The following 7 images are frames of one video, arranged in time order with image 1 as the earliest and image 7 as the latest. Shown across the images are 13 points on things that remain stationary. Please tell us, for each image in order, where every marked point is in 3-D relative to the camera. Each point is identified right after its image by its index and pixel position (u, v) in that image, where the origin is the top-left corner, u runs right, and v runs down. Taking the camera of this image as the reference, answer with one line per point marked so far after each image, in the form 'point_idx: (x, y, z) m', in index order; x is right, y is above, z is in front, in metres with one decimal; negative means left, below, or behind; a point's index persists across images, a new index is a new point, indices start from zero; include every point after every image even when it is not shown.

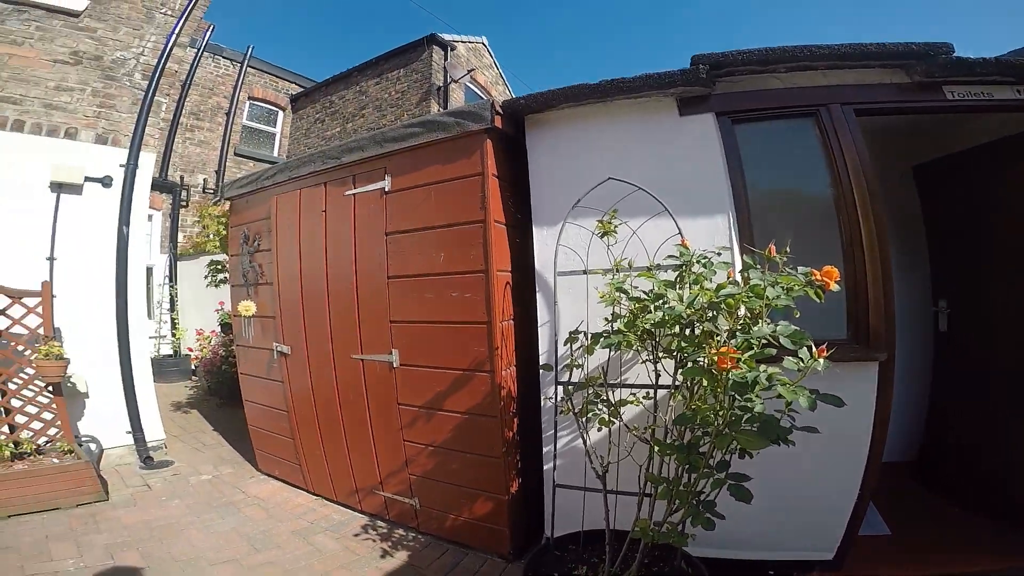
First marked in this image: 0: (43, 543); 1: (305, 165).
0: (-2.3, -1.4, +2.4) m
1: (-1.1, +0.6, +2.7) m
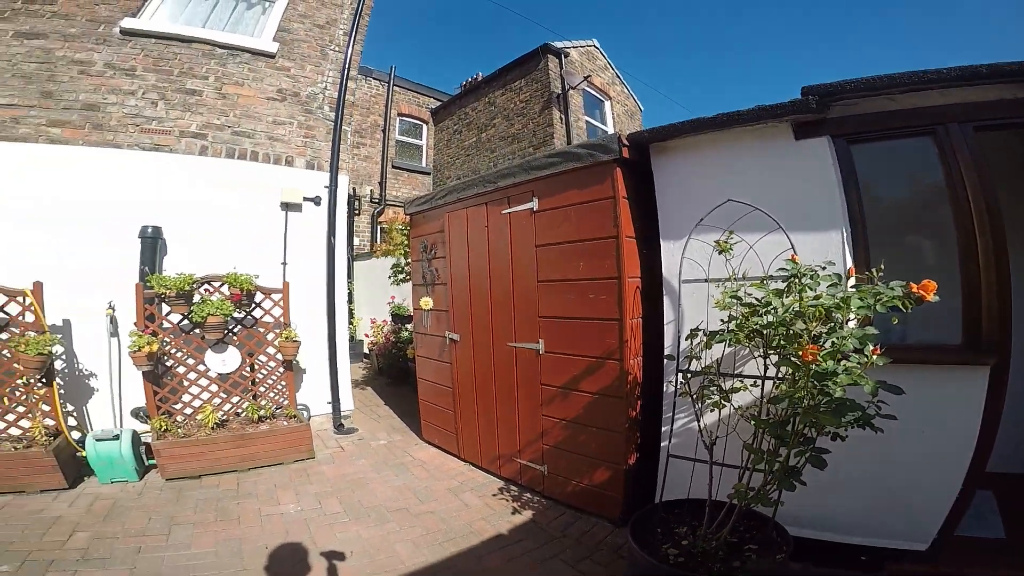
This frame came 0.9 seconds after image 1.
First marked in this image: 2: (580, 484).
0: (-1.6, -1.3, +3.4) m
1: (-0.3, +0.6, +3.3) m
2: (+0.3, -1.1, +2.7) m
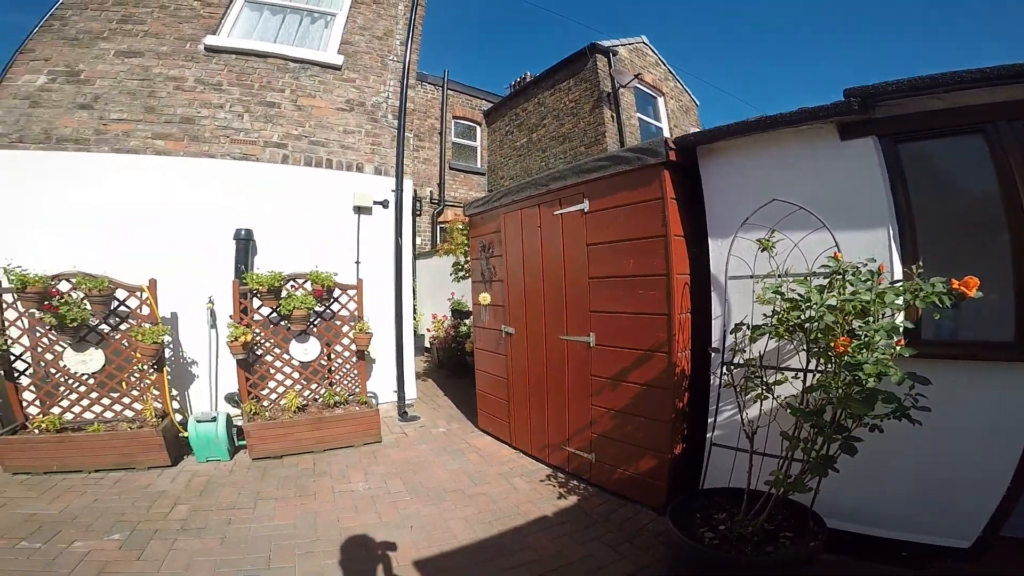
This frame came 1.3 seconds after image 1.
0: (-1.2, -1.3, +3.7) m
1: (+0.1, +0.7, +3.5) m
2: (+0.6, -1.0, +2.8) m
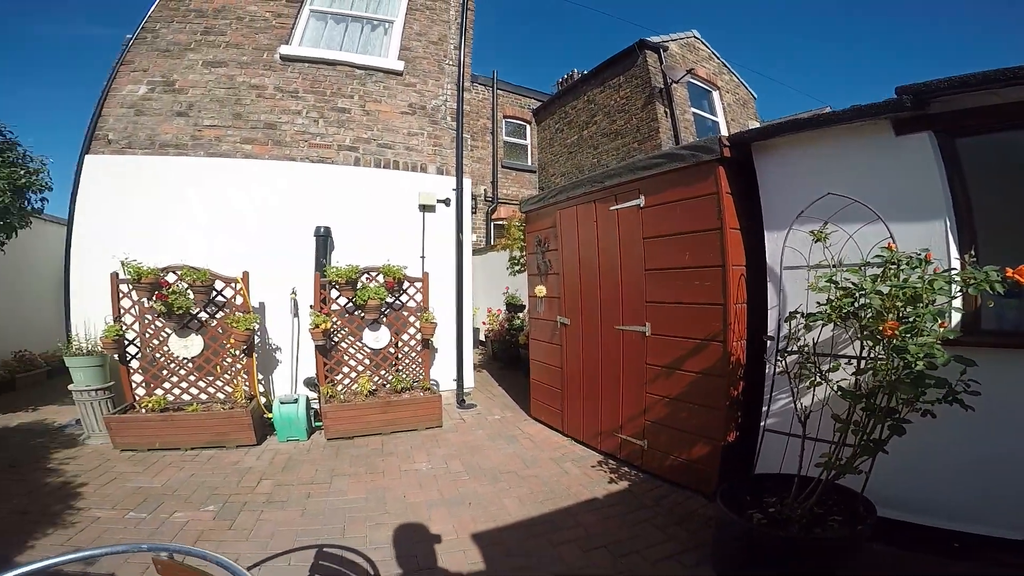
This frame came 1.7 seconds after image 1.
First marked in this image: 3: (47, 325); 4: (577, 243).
0: (-0.8, -1.3, +4.0) m
1: (+0.5, +0.7, +3.7) m
2: (+1.0, -1.0, +3.0) m
3: (-6.7, -0.7, +7.3) m
4: (+0.5, +0.3, +3.8) m
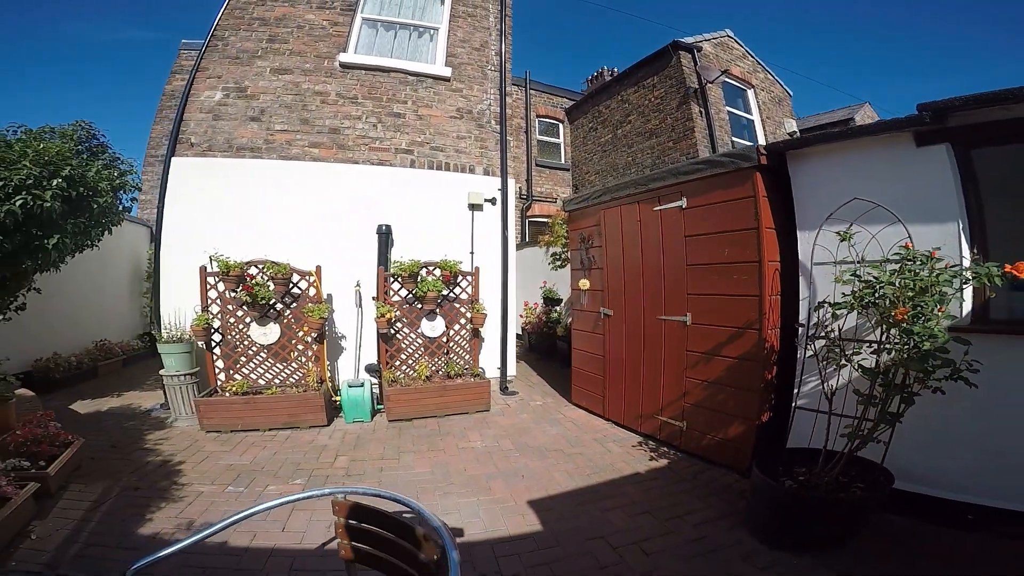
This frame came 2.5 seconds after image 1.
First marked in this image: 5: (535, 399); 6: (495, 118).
0: (-0.4, -1.2, +4.4) m
1: (+0.9, +0.8, +4.0) m
2: (+1.3, -1.0, +3.3) m
3: (-6.1, -0.5, +8.0) m
4: (+0.9, +0.4, +4.1) m
5: (+0.2, -1.2, +5.4) m
6: (-0.2, +2.0, +6.1) m
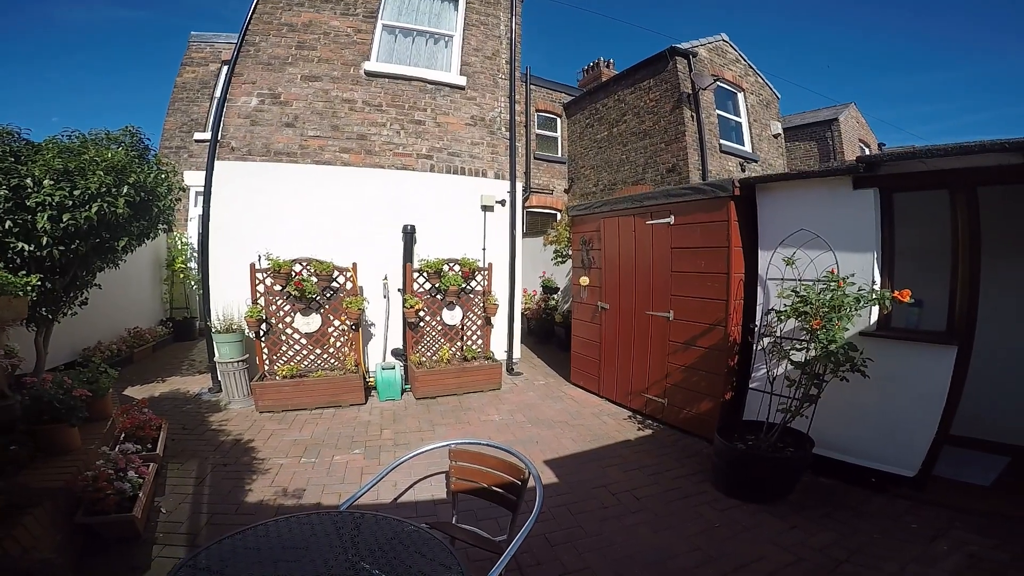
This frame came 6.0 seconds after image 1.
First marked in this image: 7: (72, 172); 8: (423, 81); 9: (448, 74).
0: (-0.3, -1.2, +5.2) m
1: (+1.0, +0.8, +4.7) m
2: (+1.4, -1.0, +4.1) m
3: (-6.1, -0.3, +8.6) m
4: (+1.0, +0.4, +4.8) m
5: (+0.3, -1.1, +6.1) m
6: (-0.1, +2.1, +6.8) m
7: (-4.0, +1.0, +4.6) m
8: (-1.1, +2.5, +6.3) m
9: (-0.8, +2.7, +6.5) m
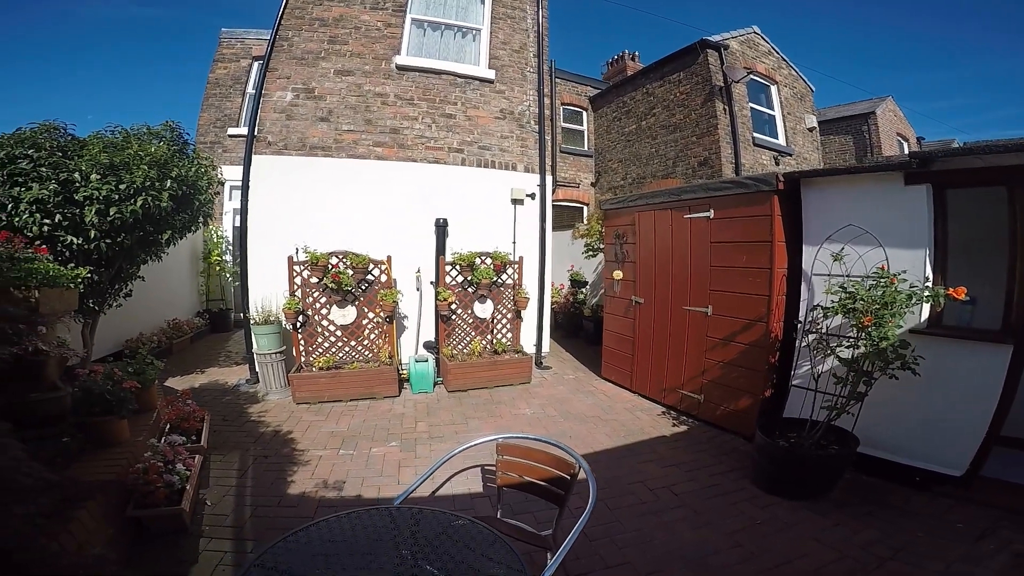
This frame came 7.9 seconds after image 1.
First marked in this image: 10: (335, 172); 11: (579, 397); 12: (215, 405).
0: (0.0, -1.1, +5.2) m
1: (+1.3, +0.8, +4.7) m
2: (+1.7, -0.9, +4.0) m
3: (-5.6, -0.1, +8.8) m
4: (+1.3, +0.4, +4.8) m
5: (+0.7, -1.0, +6.2) m
6: (+0.3, +2.2, +6.7) m
7: (-3.7, +1.1, +4.8) m
8: (-0.7, +2.6, +6.3) m
9: (-0.4, +2.8, +6.5) m
10: (-2.0, +1.3, +5.8) m
11: (+0.7, -1.1, +5.2) m
12: (-2.9, -1.1, +5.0) m
